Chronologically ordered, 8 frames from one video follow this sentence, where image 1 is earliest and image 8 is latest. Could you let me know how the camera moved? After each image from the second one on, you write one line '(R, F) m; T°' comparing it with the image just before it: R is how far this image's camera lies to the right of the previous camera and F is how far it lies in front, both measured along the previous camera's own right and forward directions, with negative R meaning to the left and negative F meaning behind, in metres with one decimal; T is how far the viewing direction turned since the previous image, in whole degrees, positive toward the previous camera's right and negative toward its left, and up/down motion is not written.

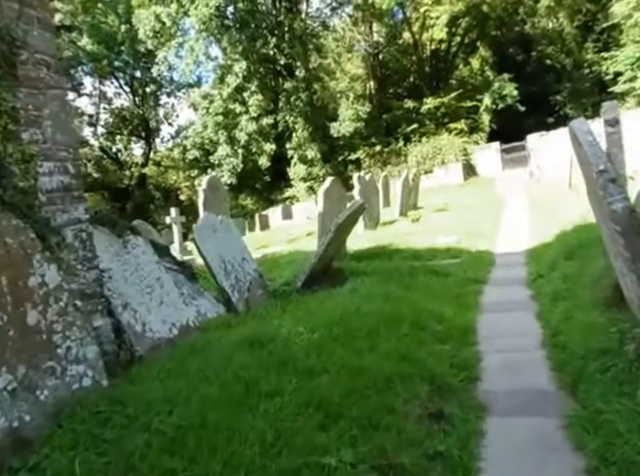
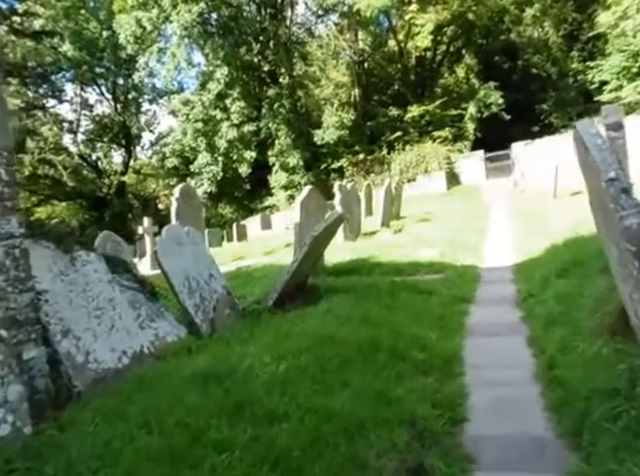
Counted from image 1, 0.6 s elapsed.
(+0.1, +0.5) m; +2°
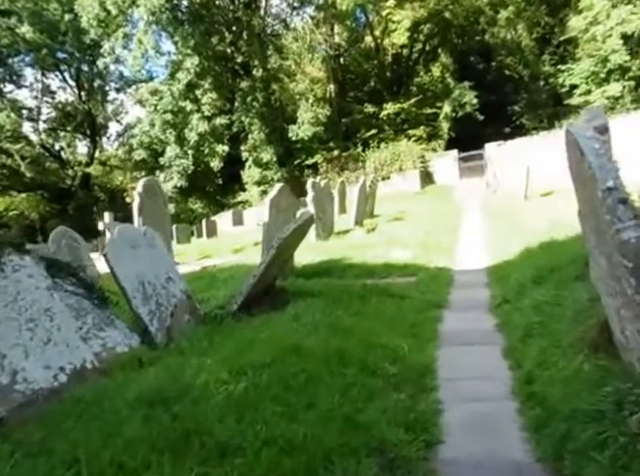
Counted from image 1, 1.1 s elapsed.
(+0.1, +0.3) m; +3°
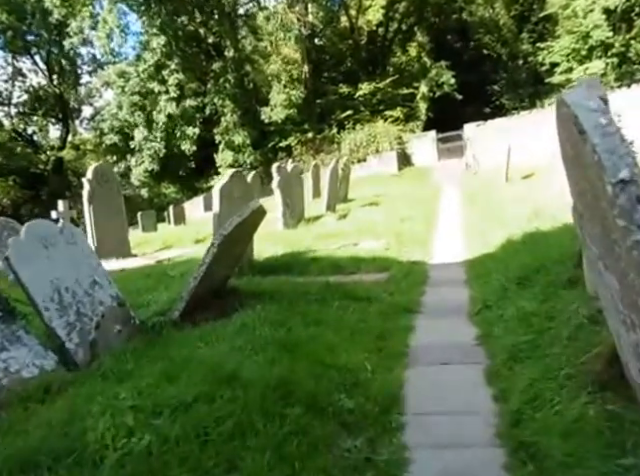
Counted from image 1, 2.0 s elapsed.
(+0.3, +0.7) m; +2°
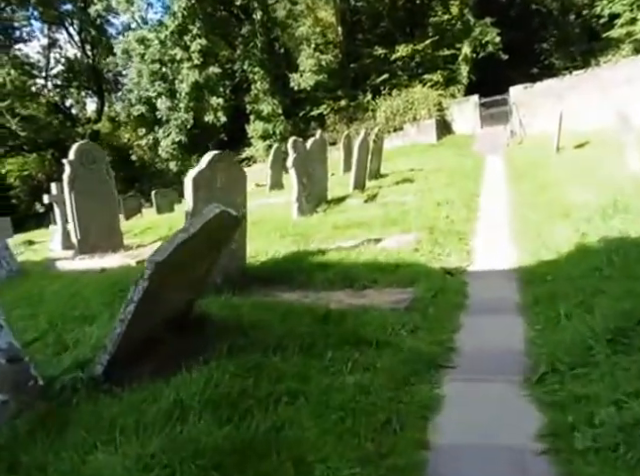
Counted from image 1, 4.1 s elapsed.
(+0.4, +1.6) m; -5°
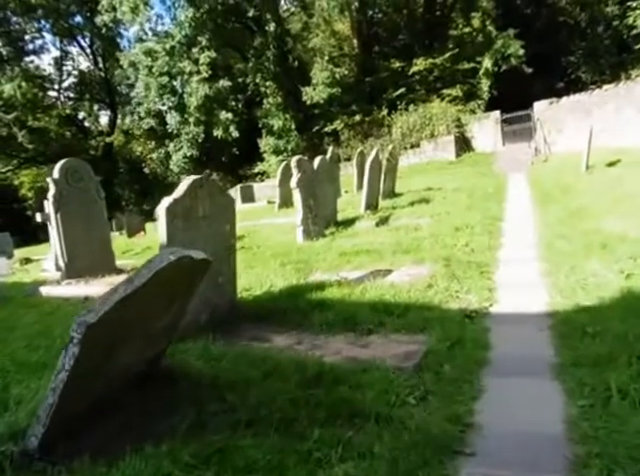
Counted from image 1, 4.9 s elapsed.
(+0.2, +0.7) m; -2°
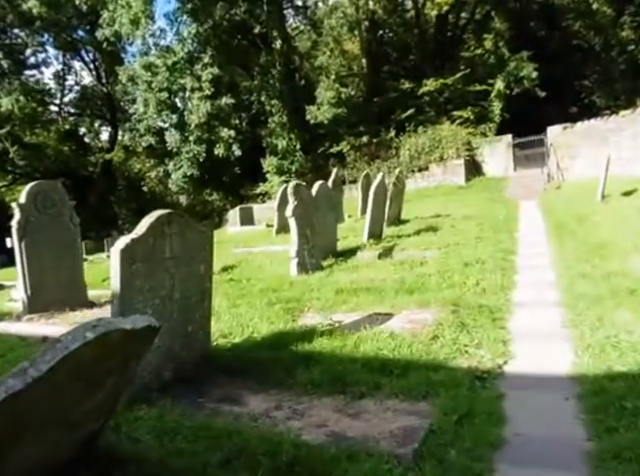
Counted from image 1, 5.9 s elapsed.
(+0.2, +0.6) m; -1°
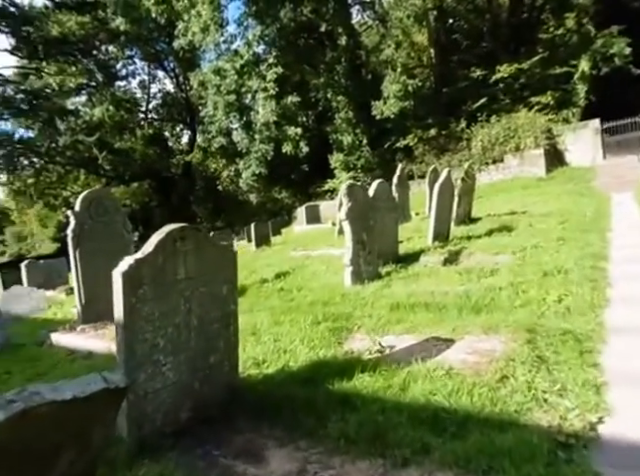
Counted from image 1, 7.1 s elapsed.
(+0.2, +0.8) m; -8°
